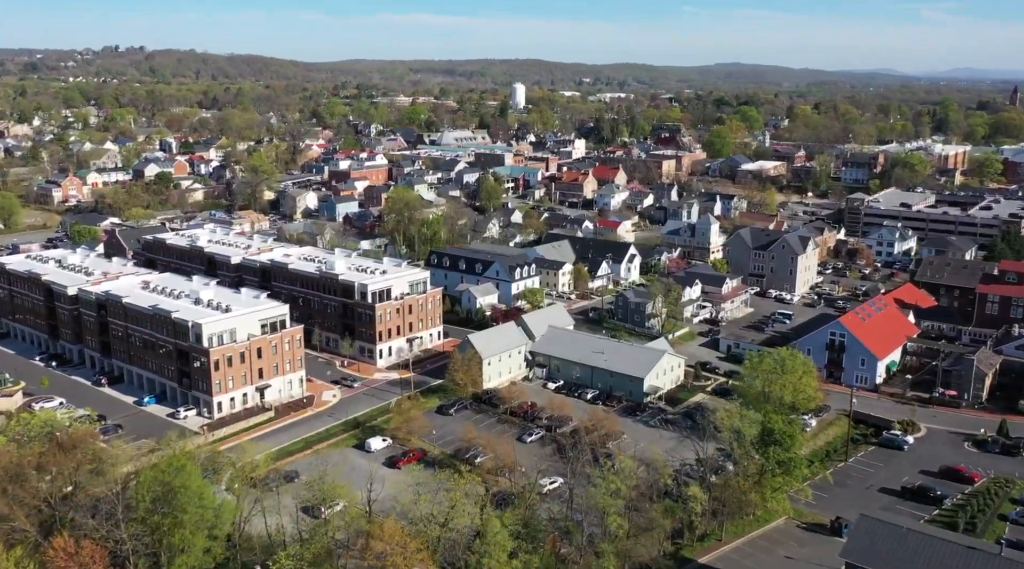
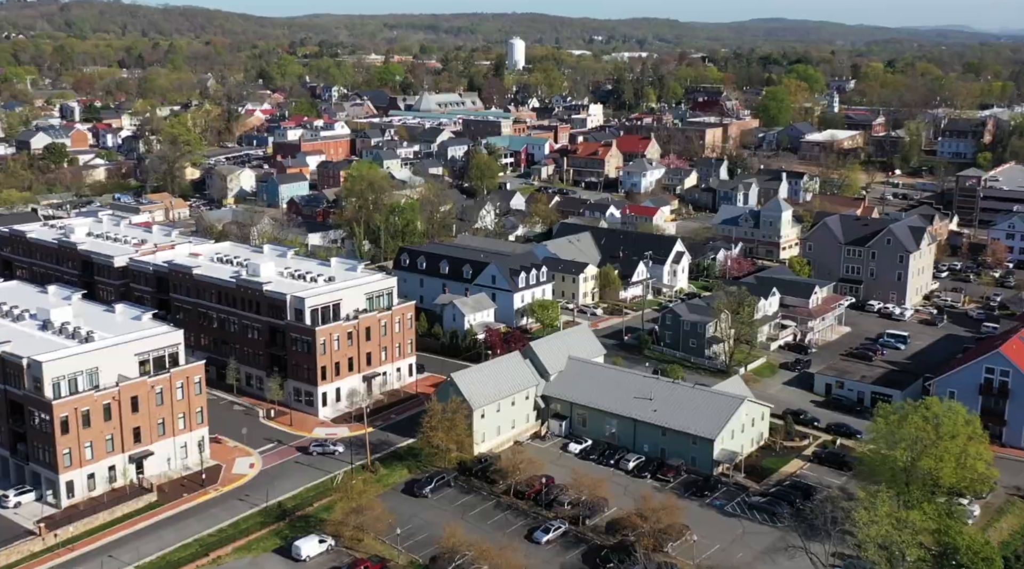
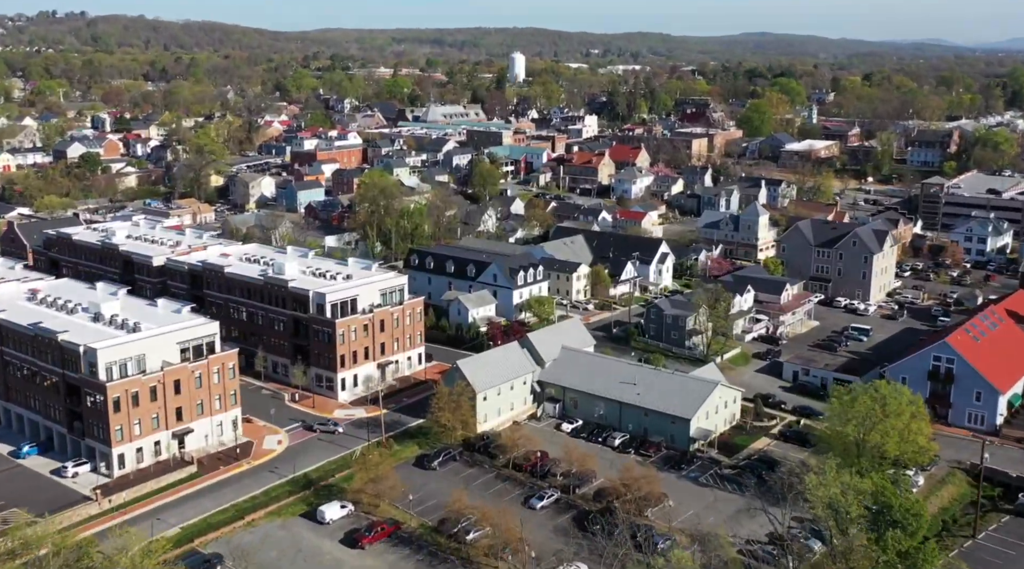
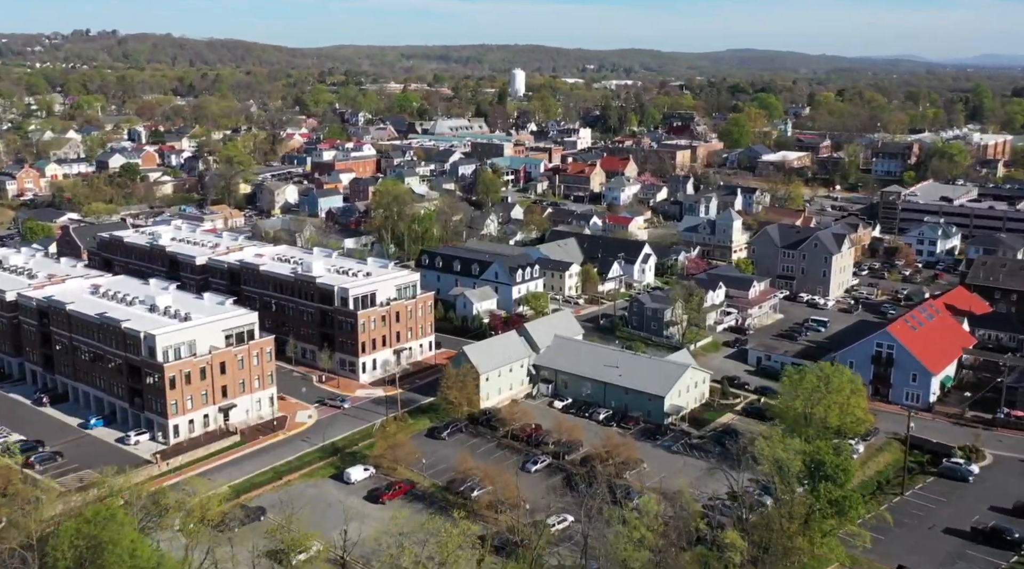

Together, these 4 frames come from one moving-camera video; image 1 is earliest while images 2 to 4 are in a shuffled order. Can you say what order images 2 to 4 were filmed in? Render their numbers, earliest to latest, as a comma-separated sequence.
4, 3, 2
